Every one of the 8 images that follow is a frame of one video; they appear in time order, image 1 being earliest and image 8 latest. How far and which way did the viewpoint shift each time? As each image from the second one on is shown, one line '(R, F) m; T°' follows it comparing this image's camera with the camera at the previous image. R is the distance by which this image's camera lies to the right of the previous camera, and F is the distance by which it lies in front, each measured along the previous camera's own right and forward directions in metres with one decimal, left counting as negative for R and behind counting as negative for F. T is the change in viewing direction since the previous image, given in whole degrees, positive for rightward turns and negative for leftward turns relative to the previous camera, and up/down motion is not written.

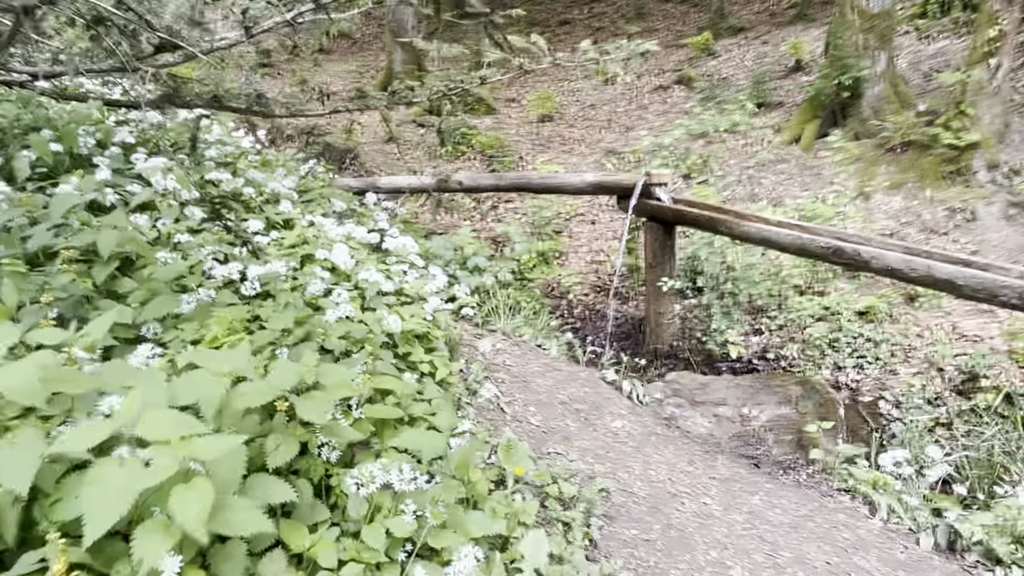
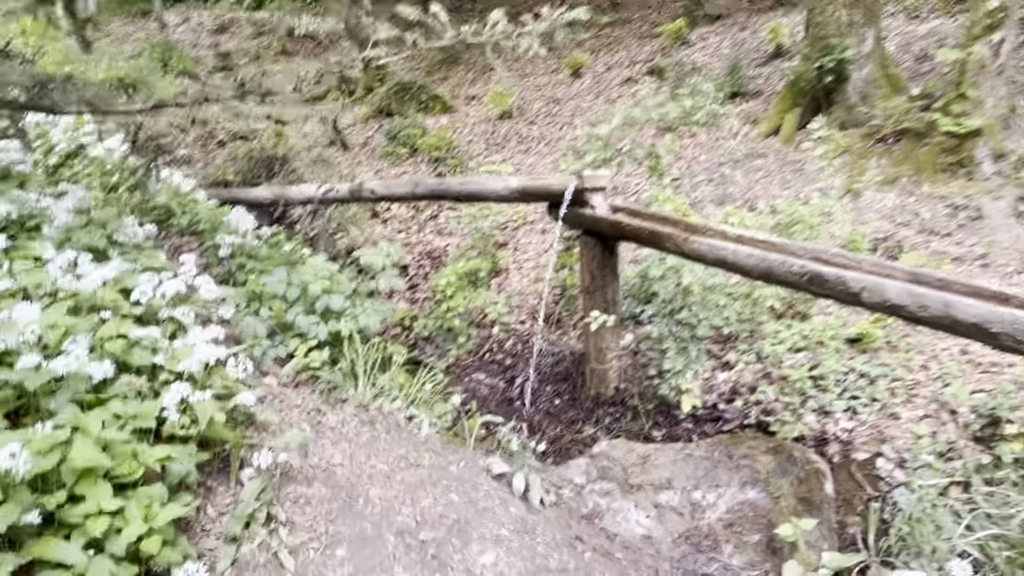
(+0.6, +1.2) m; 0°
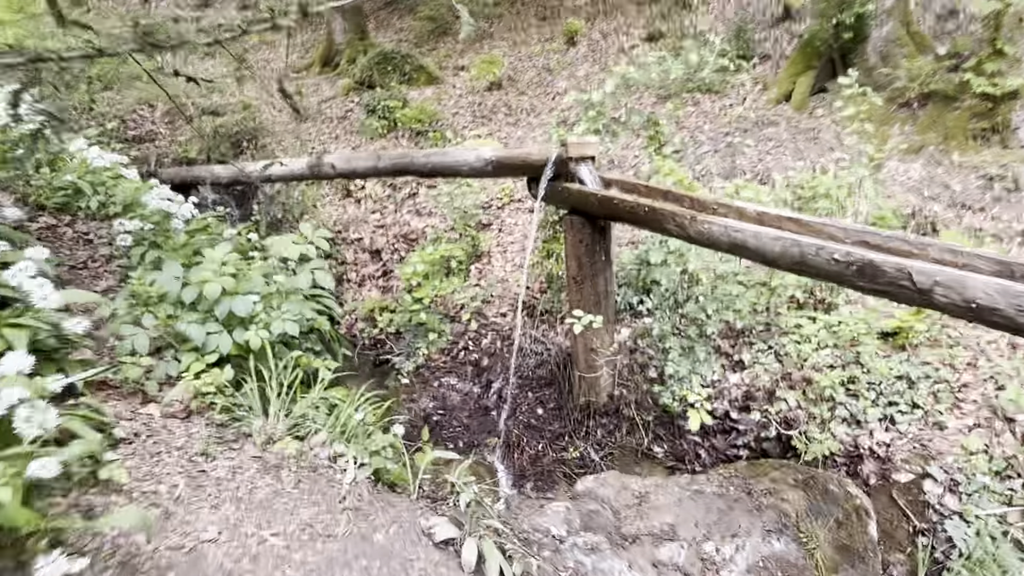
(+0.2, +0.8) m; 0°
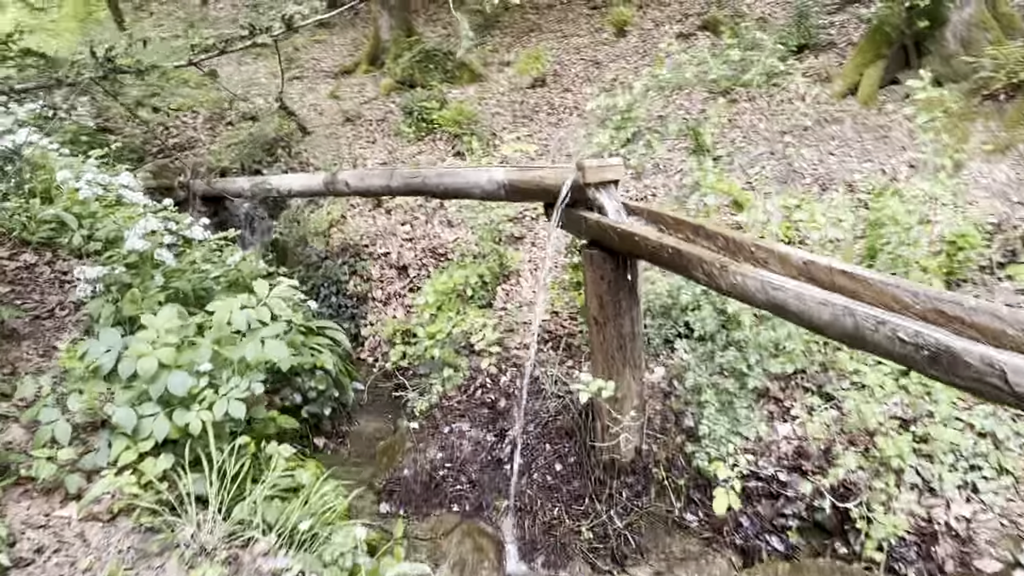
(+0.2, +0.5) m; -5°
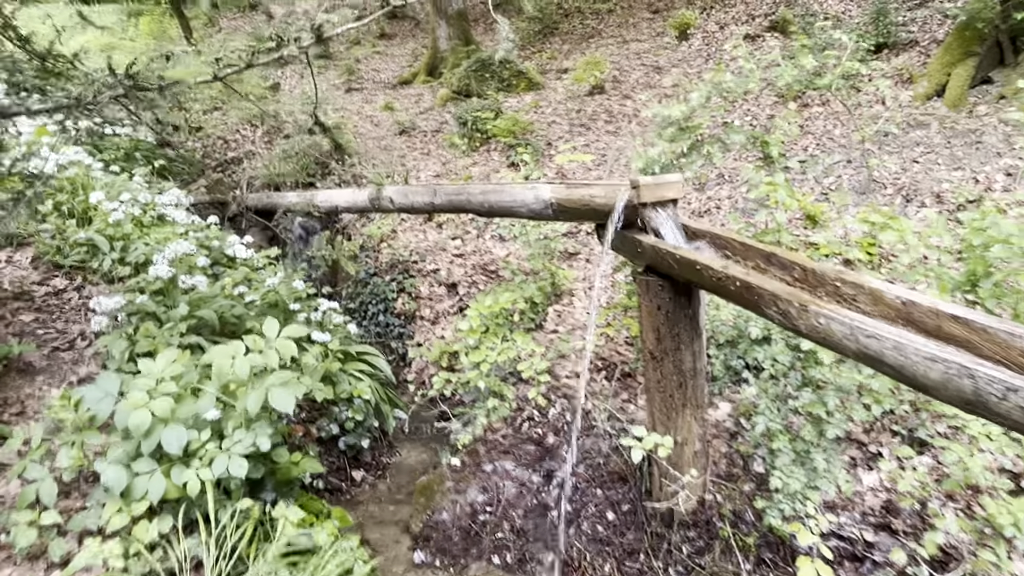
(+0.1, +0.3) m; -5°
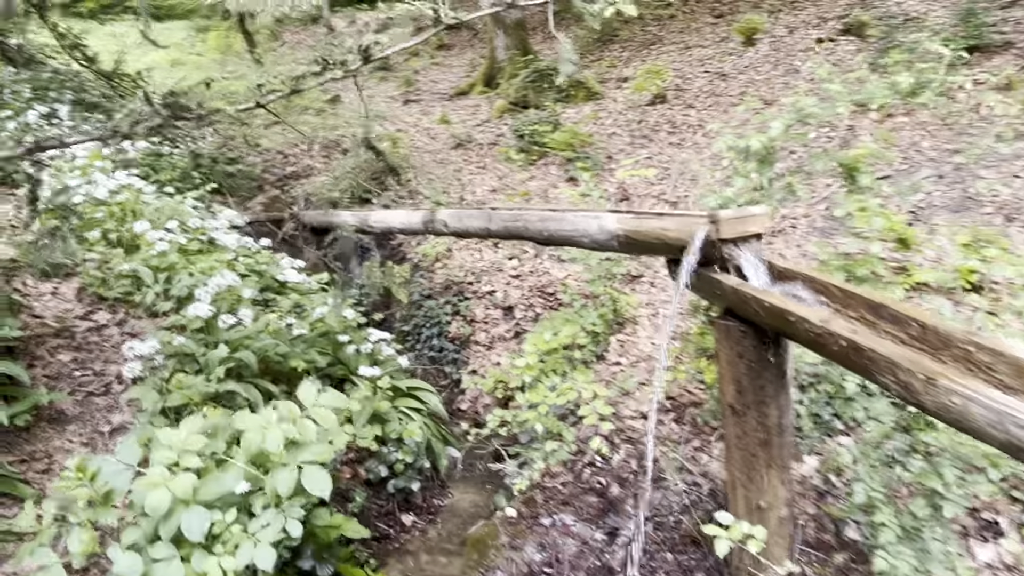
(0.0, +0.3) m; -4°
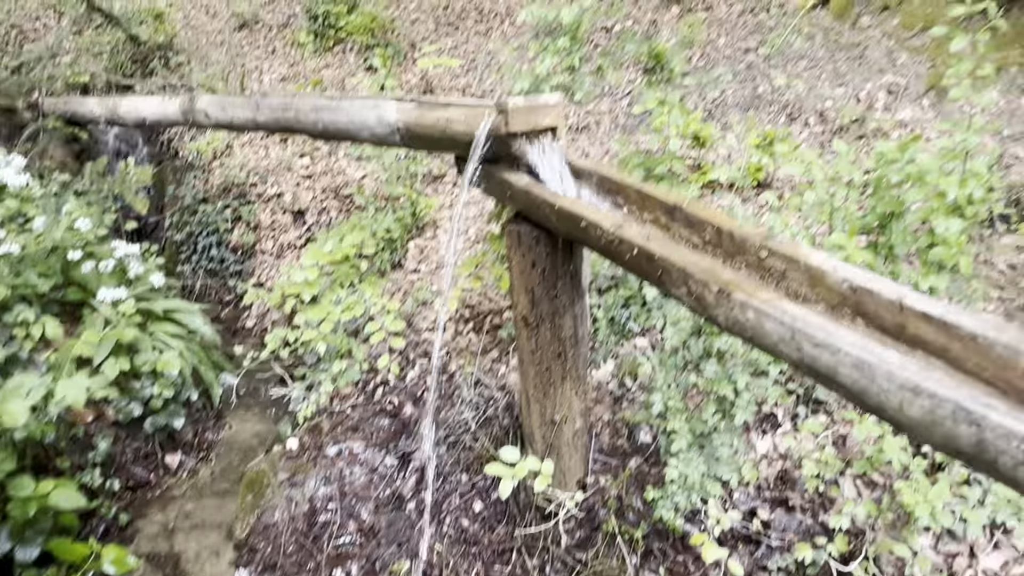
(+0.2, +0.4) m; +14°
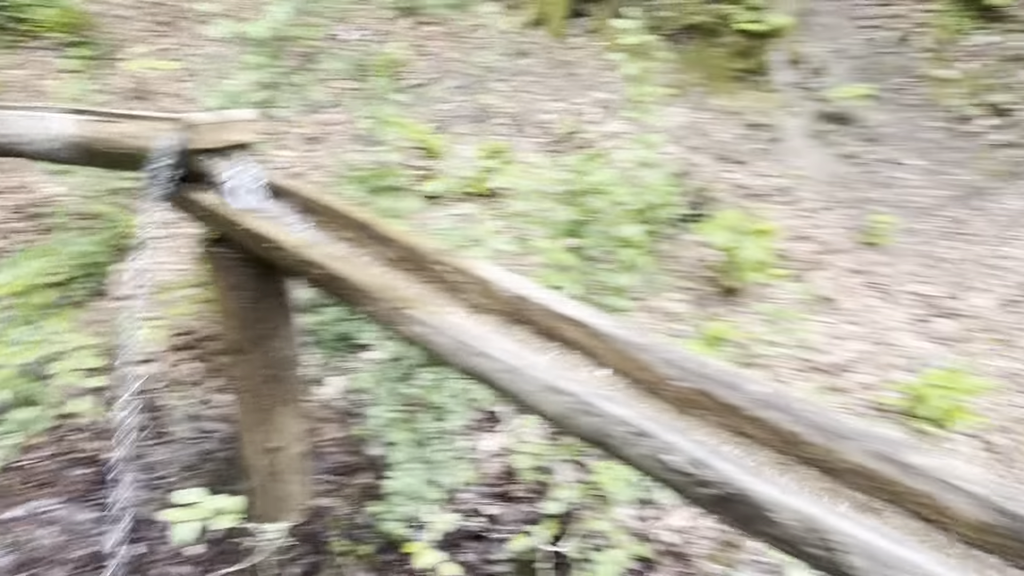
(+0.2, 0.0) m; +18°
